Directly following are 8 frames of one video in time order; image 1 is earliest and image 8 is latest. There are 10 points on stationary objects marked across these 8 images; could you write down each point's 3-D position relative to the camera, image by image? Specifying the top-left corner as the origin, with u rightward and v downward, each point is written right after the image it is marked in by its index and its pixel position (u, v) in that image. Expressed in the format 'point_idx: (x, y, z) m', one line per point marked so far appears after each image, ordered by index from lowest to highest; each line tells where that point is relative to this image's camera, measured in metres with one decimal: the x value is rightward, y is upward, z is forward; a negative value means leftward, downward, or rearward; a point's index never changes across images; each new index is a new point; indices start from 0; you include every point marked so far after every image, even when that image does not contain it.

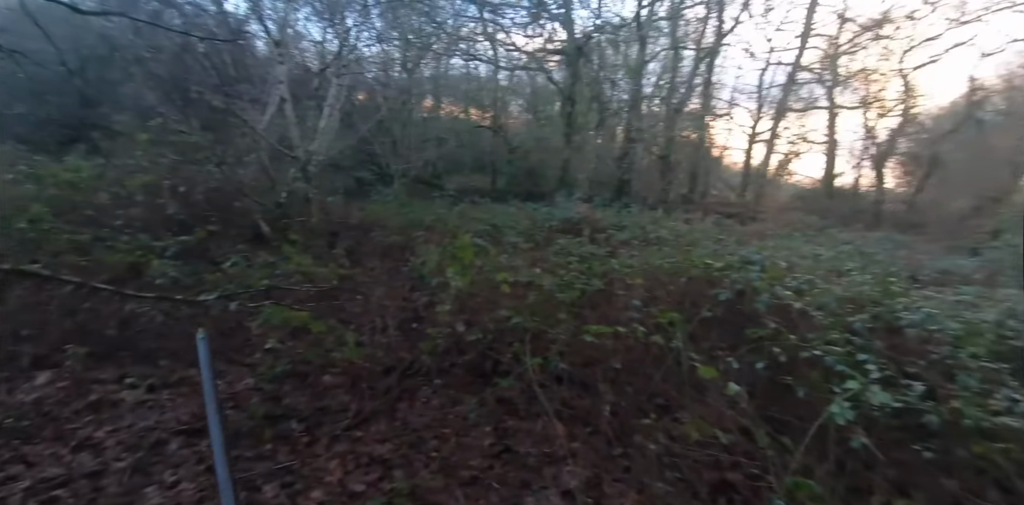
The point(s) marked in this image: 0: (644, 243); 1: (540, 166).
0: (+2.4, +0.1, +9.7) m
1: (+0.8, +3.1, +18.9) m
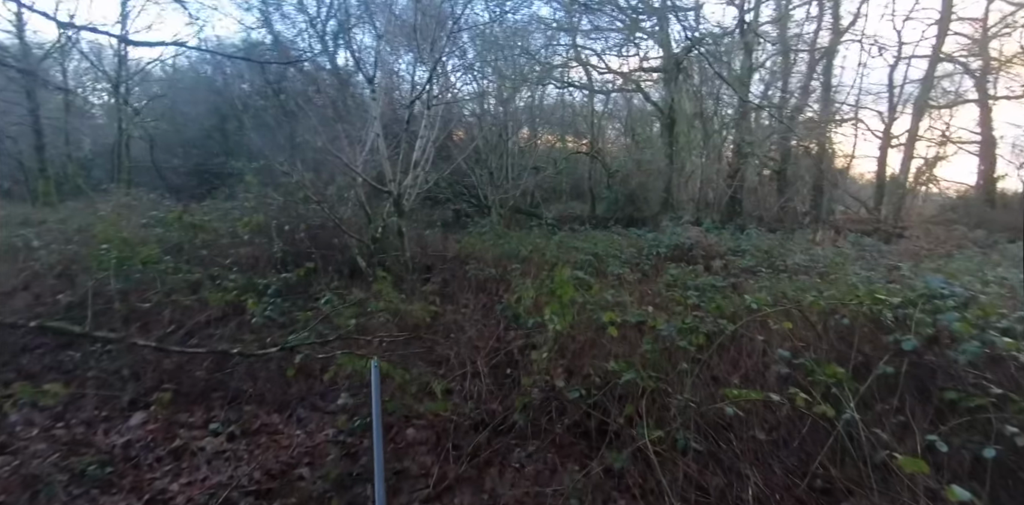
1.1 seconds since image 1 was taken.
0: (+4.2, -0.4, +8.3) m
1: (+4.3, +2.1, +17.9) m
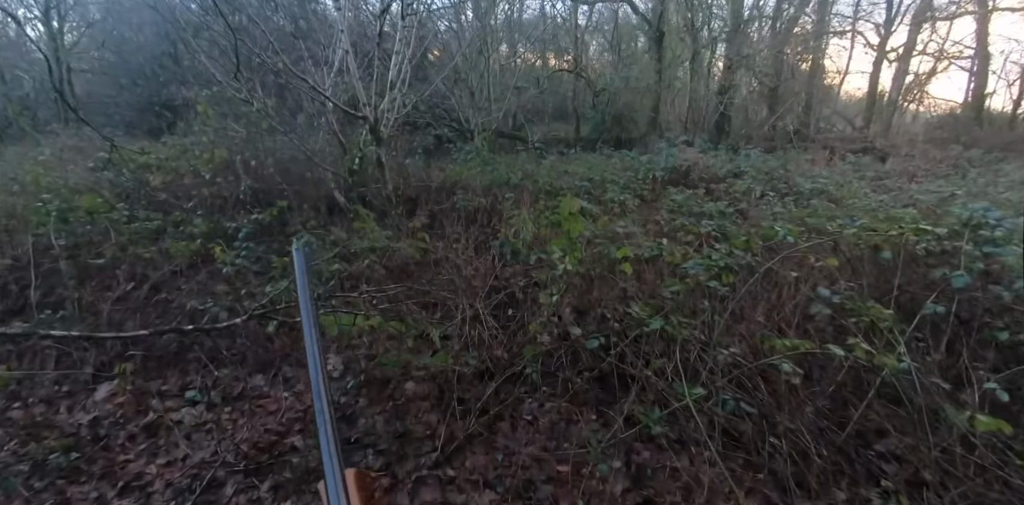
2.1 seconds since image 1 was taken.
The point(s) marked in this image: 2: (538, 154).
0: (+4.0, +0.8, +7.9) m
1: (+3.7, +4.7, +17.0) m
2: (+0.7, +2.7, +14.1) m
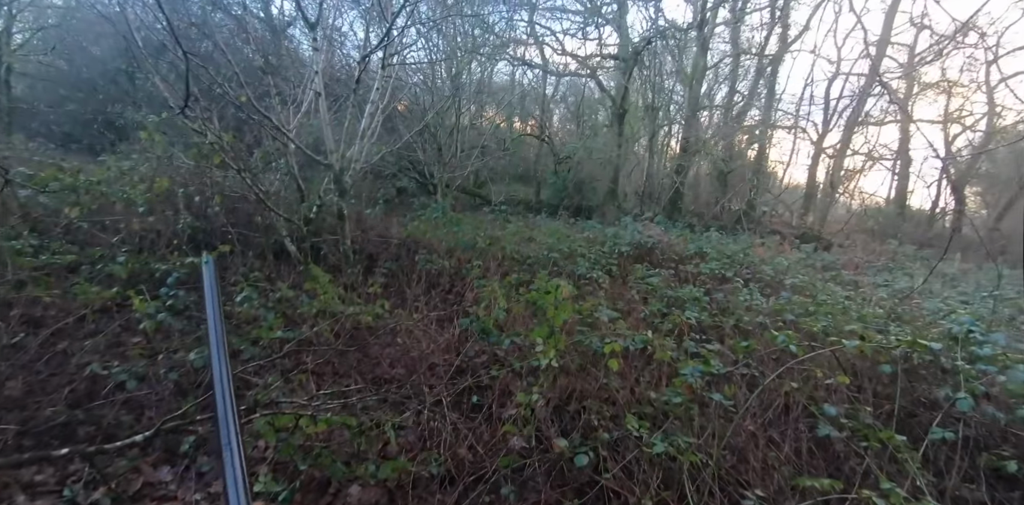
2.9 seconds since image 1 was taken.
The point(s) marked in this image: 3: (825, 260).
0: (+3.5, -0.5, +7.8) m
1: (+2.6, +2.4, +17.2) m
2: (-0.3, +1.0, +13.9) m
3: (+7.7, -0.1, +12.9) m
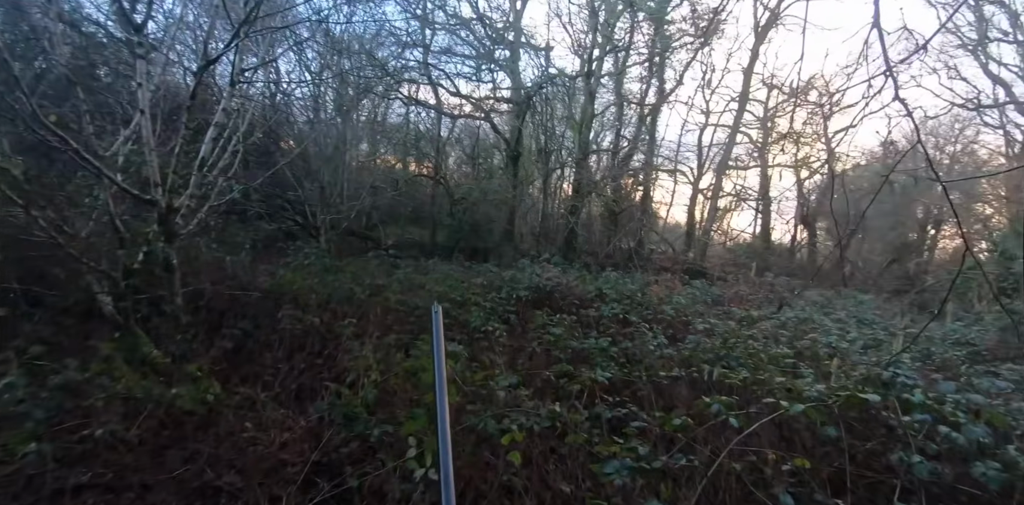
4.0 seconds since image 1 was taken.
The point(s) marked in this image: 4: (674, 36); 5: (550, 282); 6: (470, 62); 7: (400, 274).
0: (+2.0, -1.1, +7.4) m
1: (-0.9, +1.0, +16.6) m
2: (-3.0, -0.2, +12.7) m
3: (+5.1, -1.1, +13.2) m
4: (+5.7, +7.7, +18.7) m
5: (+0.8, -0.6, +10.2) m
6: (-1.5, +6.4, +17.3) m
7: (-2.2, -0.4, +10.0) m
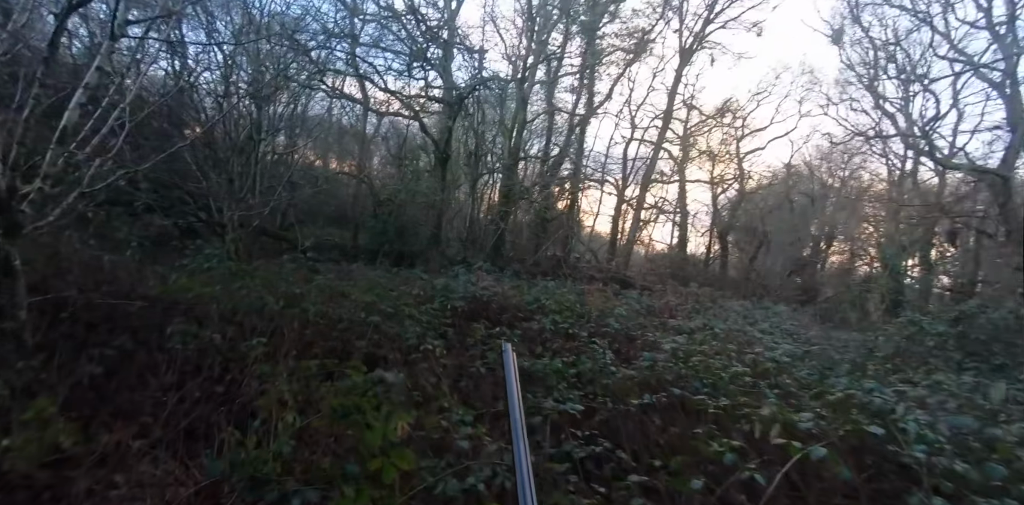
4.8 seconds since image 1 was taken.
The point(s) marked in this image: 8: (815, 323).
0: (+1.1, -1.3, +6.9) m
1: (-3.0, +0.9, +15.6) m
2: (-4.5, -0.2, +11.5) m
3: (+3.4, -1.4, +13.1) m
4: (+3.3, +7.4, +18.7) m
5: (-0.4, -0.7, +9.5) m
6: (-3.5, +6.2, +16.3) m
7: (-3.3, -0.5, +8.9) m
8: (+8.5, -2.0, +14.3) m
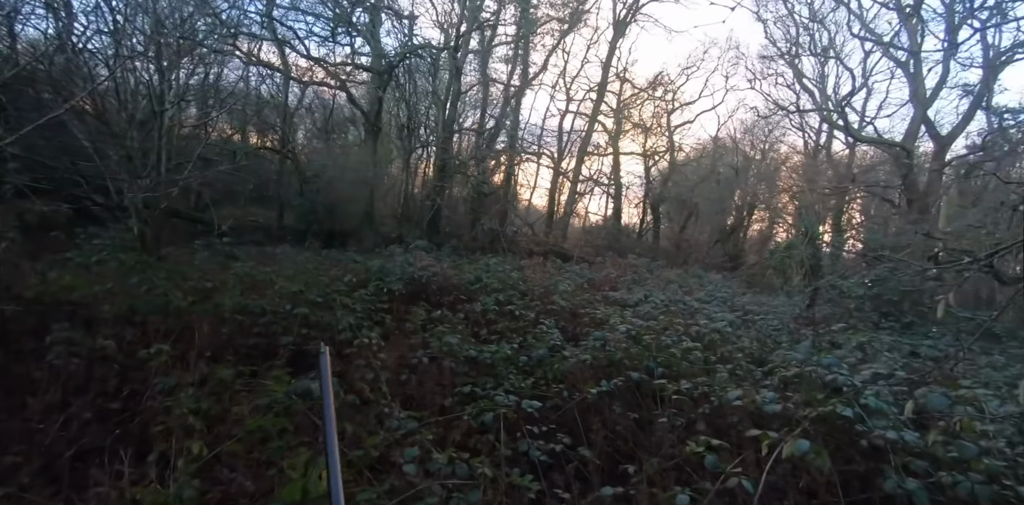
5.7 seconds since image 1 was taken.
0: (+0.4, -1.0, +6.7) m
1: (-4.8, +1.4, +14.7) m
2: (-5.8, +0.1, +10.4) m
3: (+1.9, -0.7, +13.0) m
4: (+0.9, +8.3, +18.2) m
5: (-1.5, -0.3, +9.0) m
6: (-5.6, +6.8, +15.0) m
7: (-4.3, -0.2, +8.0) m
8: (+6.8, -1.1, +14.8) m
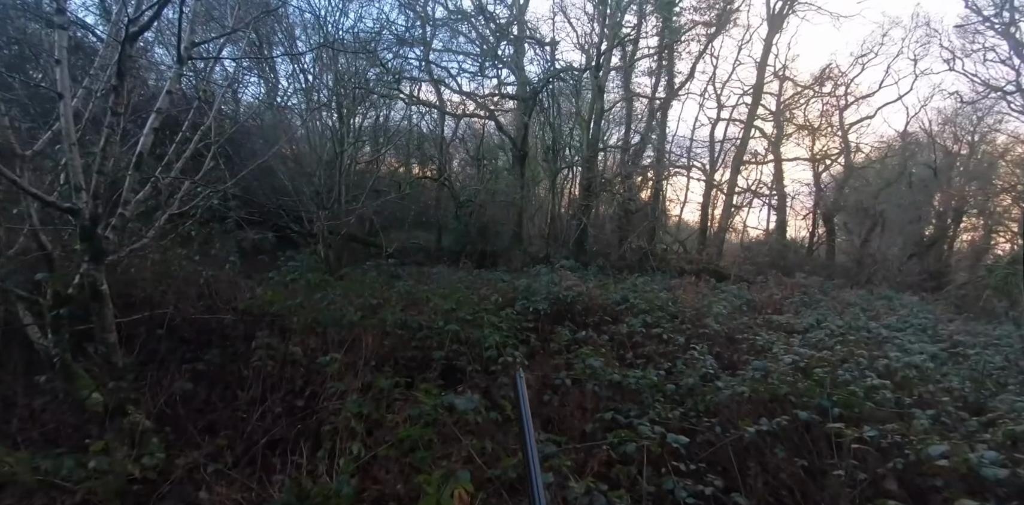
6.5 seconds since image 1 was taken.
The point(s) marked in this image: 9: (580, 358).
0: (+2.2, -1.2, +6.2) m
1: (-0.5, +0.8, +15.4) m
2: (-2.7, -0.4, +11.5) m
3: (+5.4, -1.1, +11.9) m
4: (+5.9, +7.7, +17.4) m
5: (+1.0, -0.7, +9.0) m
6: (-1.2, +6.2, +16.2) m
7: (-1.9, -0.6, +8.8) m
8: (+10.6, -1.5, +12.3) m
9: (+0.8, -1.1, +5.9) m
